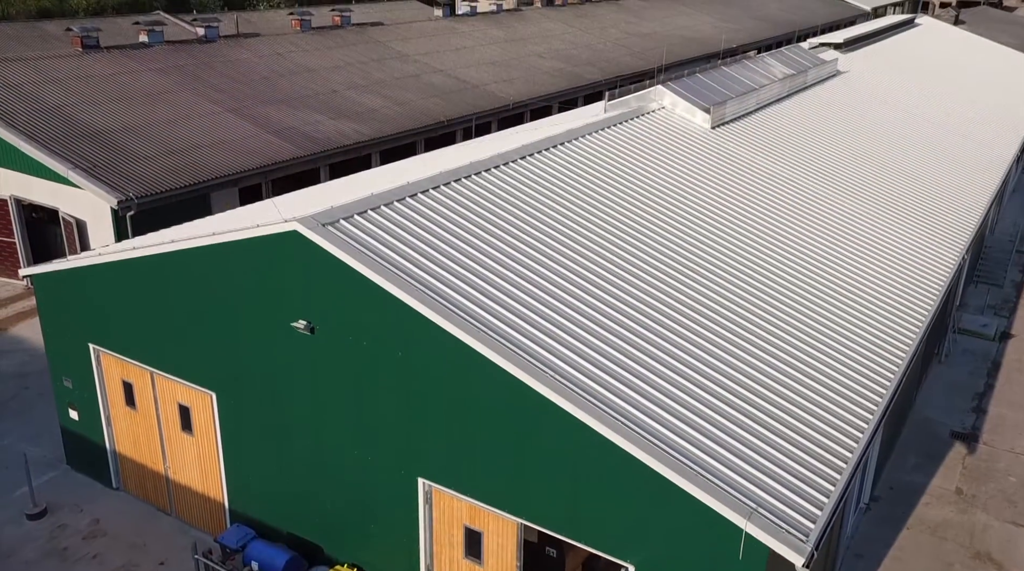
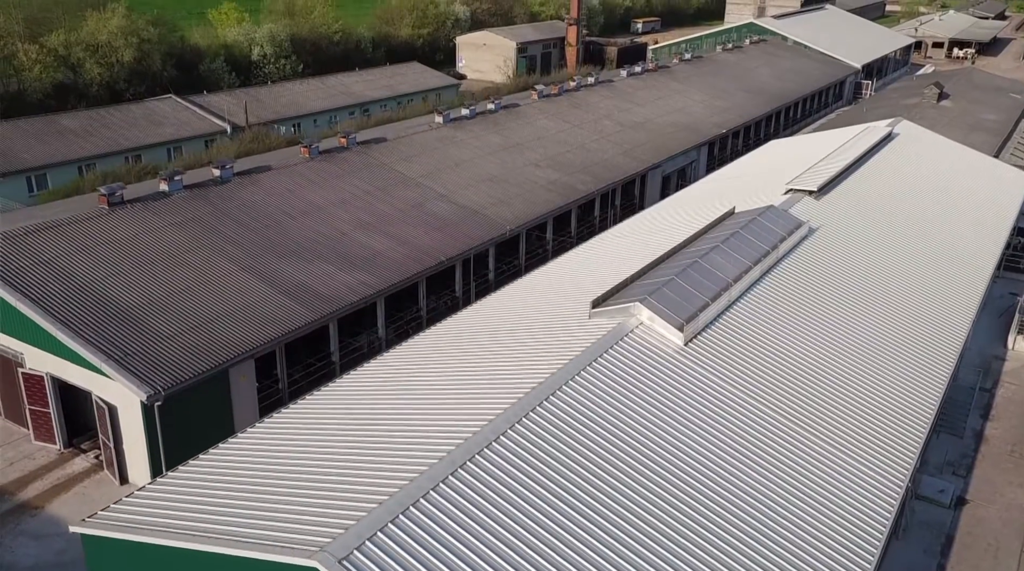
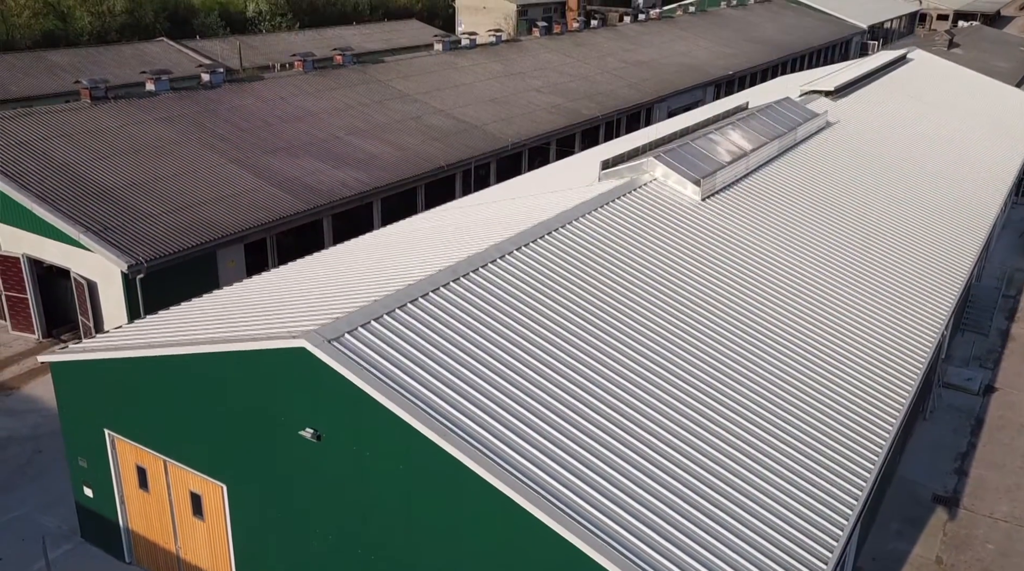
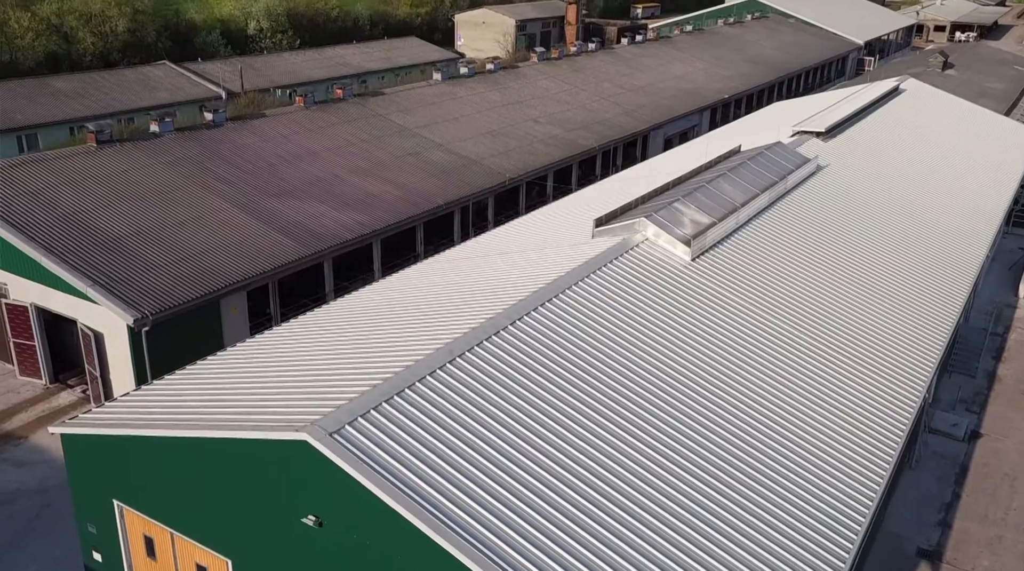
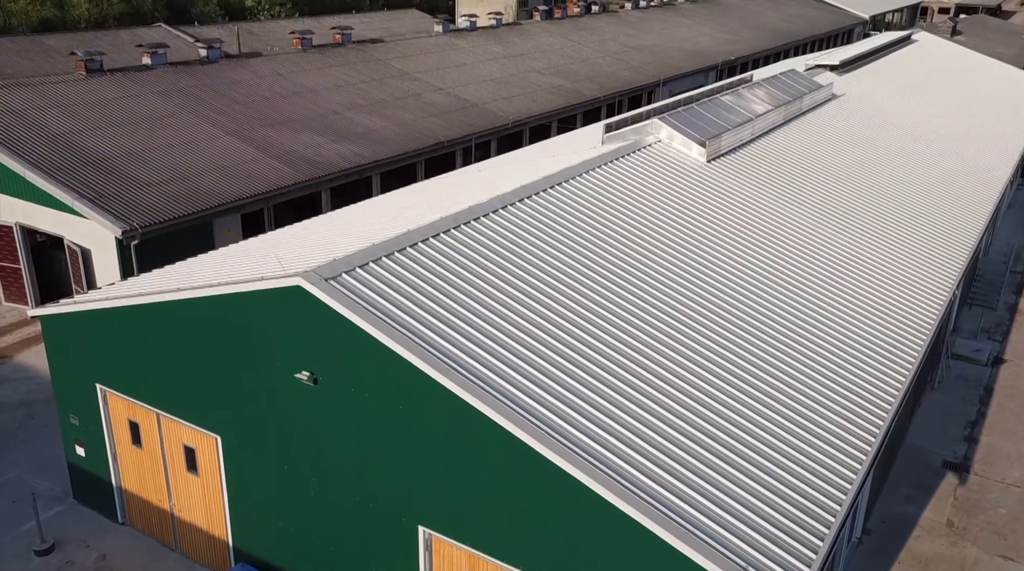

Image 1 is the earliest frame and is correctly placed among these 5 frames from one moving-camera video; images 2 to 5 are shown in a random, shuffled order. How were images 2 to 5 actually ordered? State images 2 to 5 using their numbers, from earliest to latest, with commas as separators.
5, 3, 4, 2
